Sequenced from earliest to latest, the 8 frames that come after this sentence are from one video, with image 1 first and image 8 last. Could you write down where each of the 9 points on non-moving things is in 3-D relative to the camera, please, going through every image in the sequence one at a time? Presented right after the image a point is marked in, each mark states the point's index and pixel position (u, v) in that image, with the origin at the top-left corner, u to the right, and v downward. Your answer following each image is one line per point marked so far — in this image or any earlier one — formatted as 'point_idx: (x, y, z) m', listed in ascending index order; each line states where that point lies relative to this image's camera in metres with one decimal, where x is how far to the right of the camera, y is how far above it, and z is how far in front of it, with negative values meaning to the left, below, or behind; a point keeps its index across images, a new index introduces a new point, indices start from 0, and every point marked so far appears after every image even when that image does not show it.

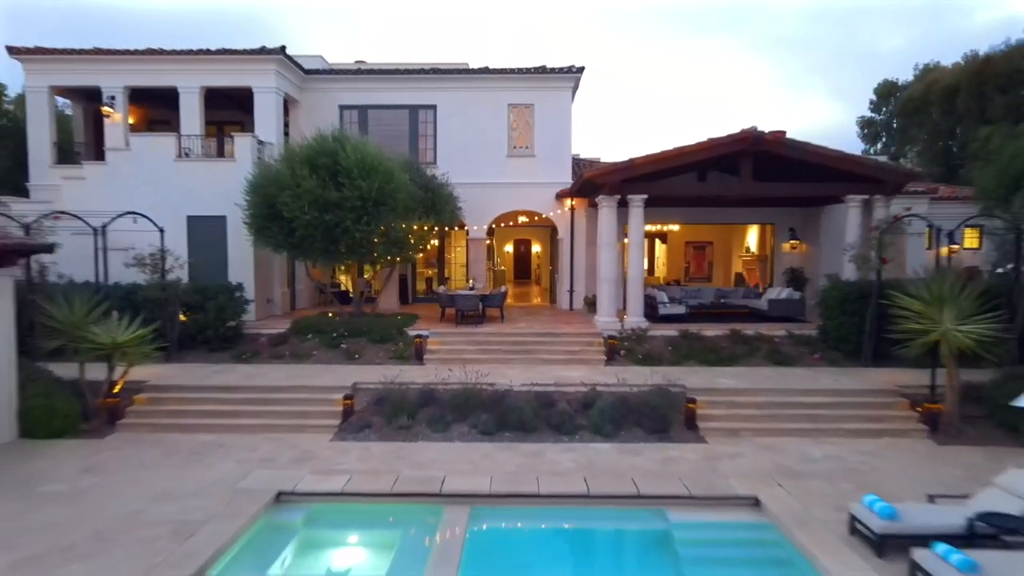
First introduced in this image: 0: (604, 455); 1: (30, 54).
0: (+1.0, -1.9, +8.9) m
1: (-9.3, +4.6, +15.5) m
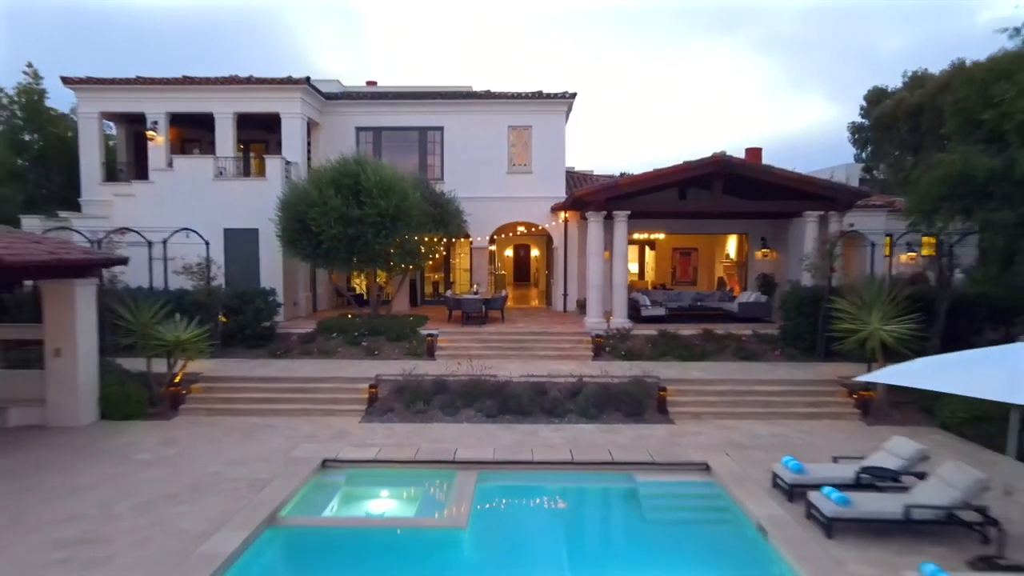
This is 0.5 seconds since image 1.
0: (+1.0, -2.0, +10.7) m
1: (-9.3, +4.5, +17.4) m
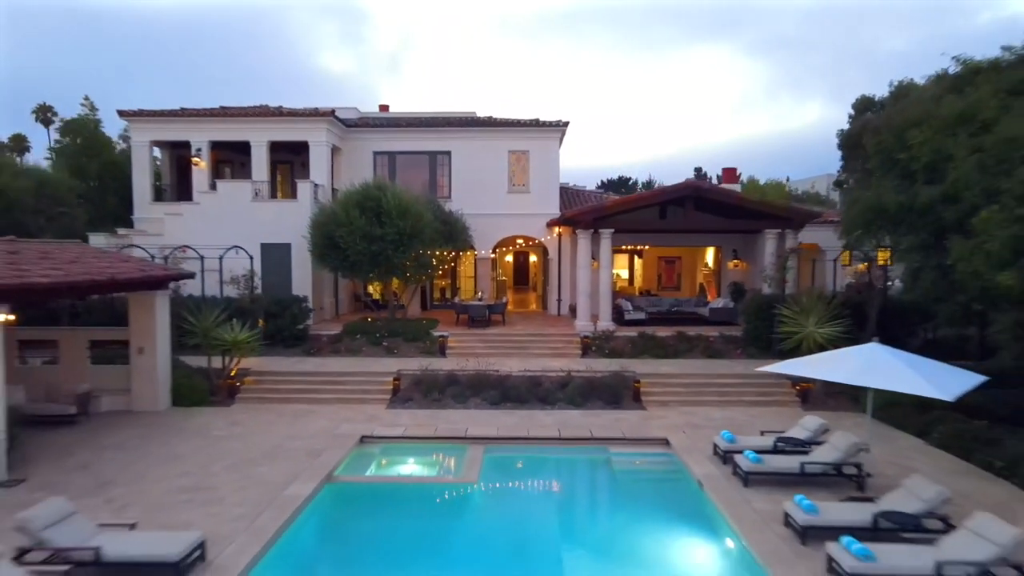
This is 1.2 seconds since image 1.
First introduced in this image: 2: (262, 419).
0: (+1.0, -2.1, +13.1) m
1: (-9.3, +4.3, +19.8) m
2: (-4.0, -2.1, +12.7) m
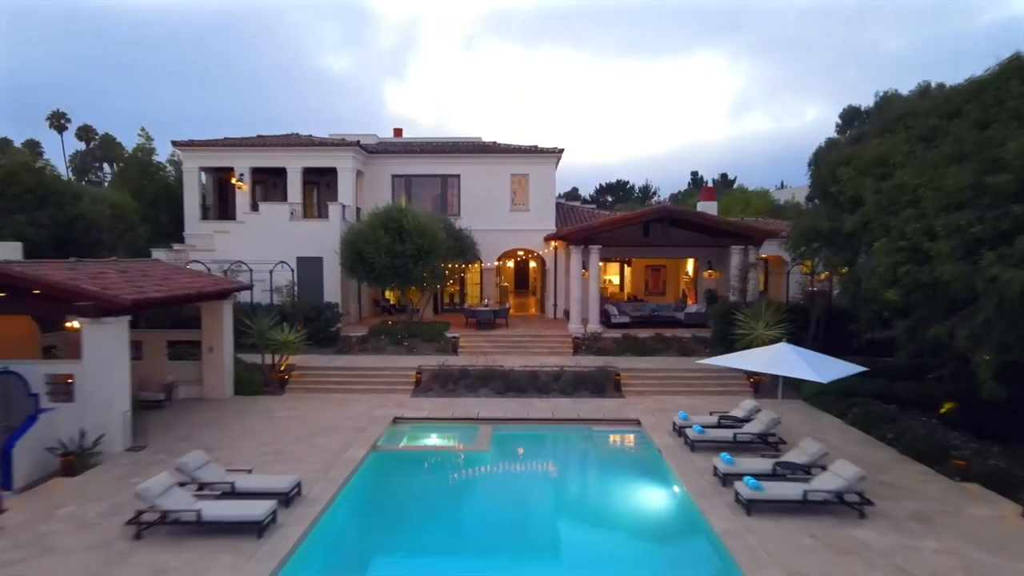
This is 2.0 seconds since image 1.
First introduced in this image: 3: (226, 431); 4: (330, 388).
0: (+1.1, -2.3, +16.1) m
1: (-9.3, +4.1, +22.7) m
2: (-4.0, -2.3, +15.7) m
3: (-4.9, -2.4, +13.5) m
4: (-3.9, -2.2, +17.1) m
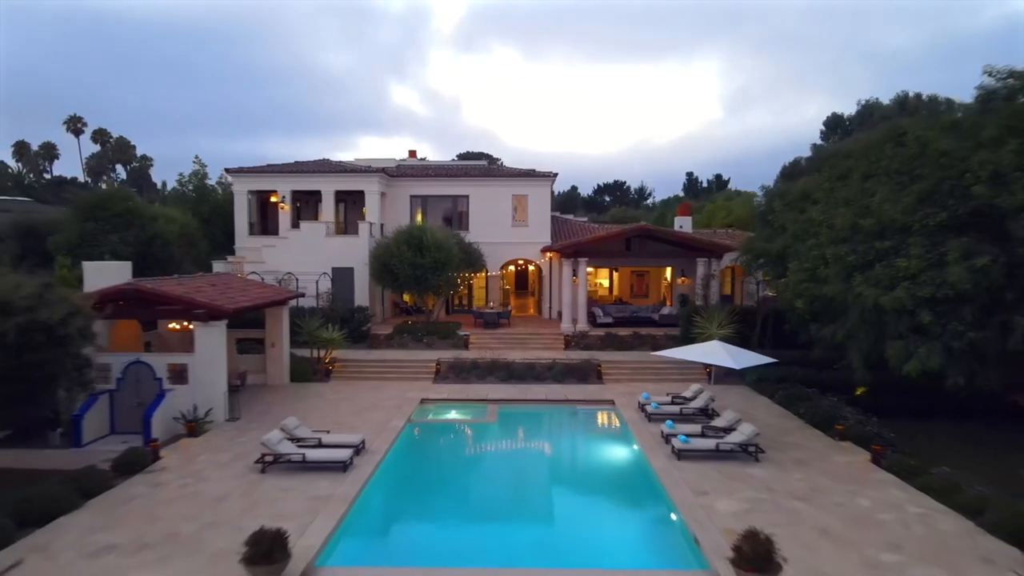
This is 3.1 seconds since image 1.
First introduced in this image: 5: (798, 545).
0: (+1.1, -2.5, +20.1) m
1: (-9.2, +3.9, +26.7) m
2: (-3.9, -2.5, +19.7) m
3: (-4.8, -2.7, +17.5) m
4: (-3.9, -2.4, +21.1) m
5: (+3.4, -3.1, +9.5) m
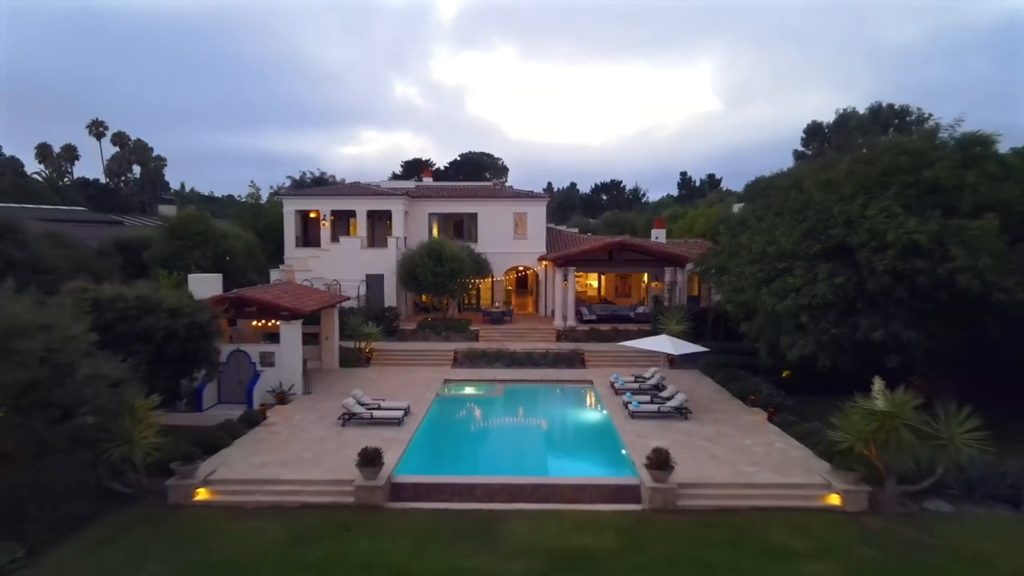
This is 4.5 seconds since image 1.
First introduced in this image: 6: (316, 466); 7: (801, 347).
0: (+1.2, -2.7, +25.7) m
1: (-9.2, +3.8, +32.2) m
2: (-3.9, -2.7, +25.3) m
3: (-4.8, -2.9, +23.1) m
4: (-3.8, -2.5, +26.7) m
5: (+3.5, -3.3, +15.0) m
6: (-3.7, -3.4, +15.0) m
7: (+6.7, -1.4, +18.3) m
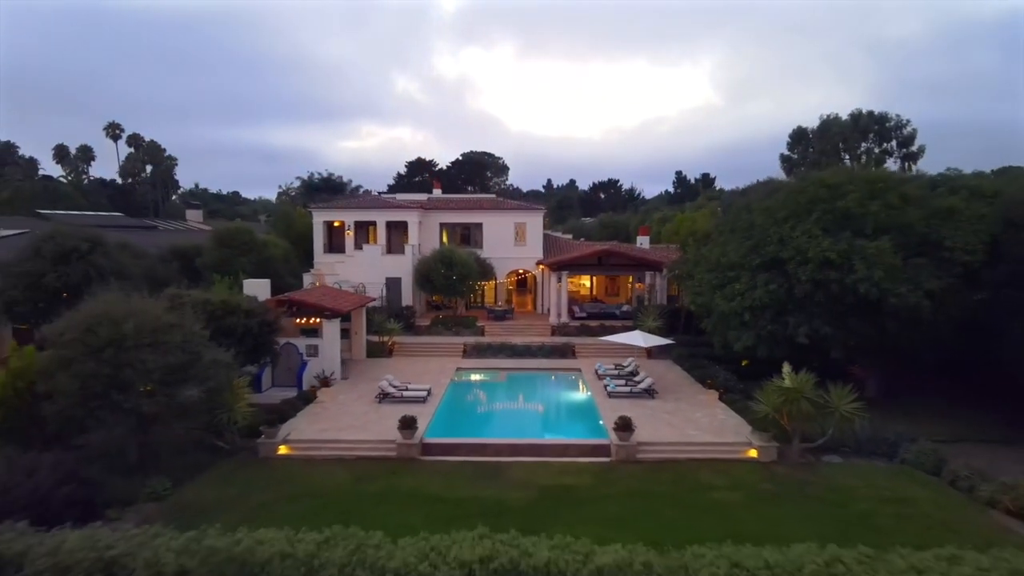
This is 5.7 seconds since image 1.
0: (+1.2, -2.8, +30.3) m
1: (-9.1, +3.7, +36.8) m
2: (-3.8, -2.8, +29.9) m
3: (-4.7, -3.0, +27.7) m
4: (-3.8, -2.6, +31.3) m
5: (+3.5, -3.5, +19.7) m
6: (-3.7, -3.6, +19.7) m
7: (+6.7, -1.5, +22.9) m
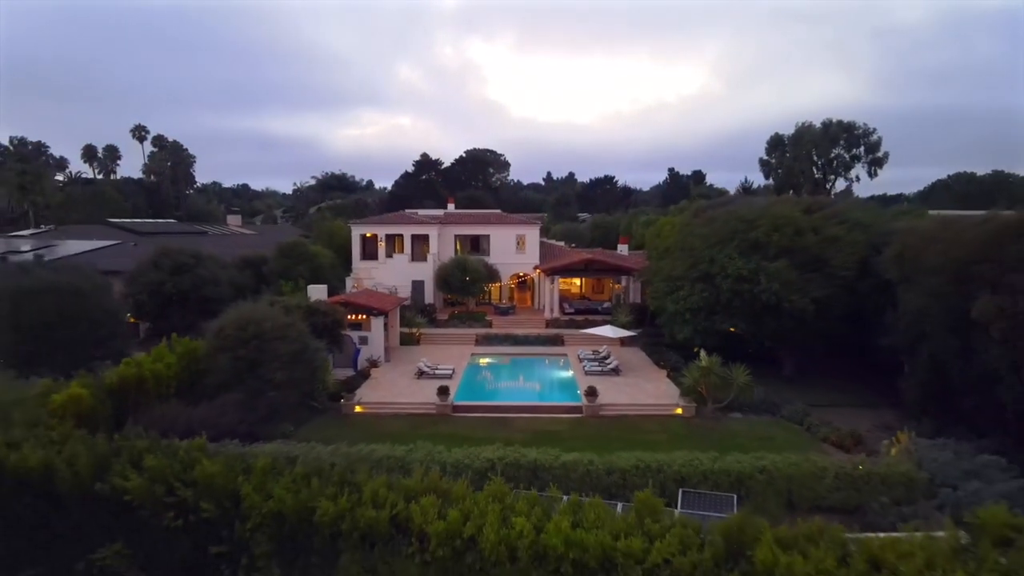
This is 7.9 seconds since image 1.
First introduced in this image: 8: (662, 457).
0: (+1.4, -2.9, +38.7) m
1: (-9.0, +3.7, +45.1) m
2: (-3.7, -3.0, +38.3) m
3: (-4.6, -3.2, +36.1) m
4: (-3.7, -2.7, +39.7) m
5: (+3.6, -3.8, +28.1) m
6: (-3.6, -3.9, +28.1) m
7: (+6.8, -1.8, +31.3) m
8: (+3.6, -4.0, +18.9) m
